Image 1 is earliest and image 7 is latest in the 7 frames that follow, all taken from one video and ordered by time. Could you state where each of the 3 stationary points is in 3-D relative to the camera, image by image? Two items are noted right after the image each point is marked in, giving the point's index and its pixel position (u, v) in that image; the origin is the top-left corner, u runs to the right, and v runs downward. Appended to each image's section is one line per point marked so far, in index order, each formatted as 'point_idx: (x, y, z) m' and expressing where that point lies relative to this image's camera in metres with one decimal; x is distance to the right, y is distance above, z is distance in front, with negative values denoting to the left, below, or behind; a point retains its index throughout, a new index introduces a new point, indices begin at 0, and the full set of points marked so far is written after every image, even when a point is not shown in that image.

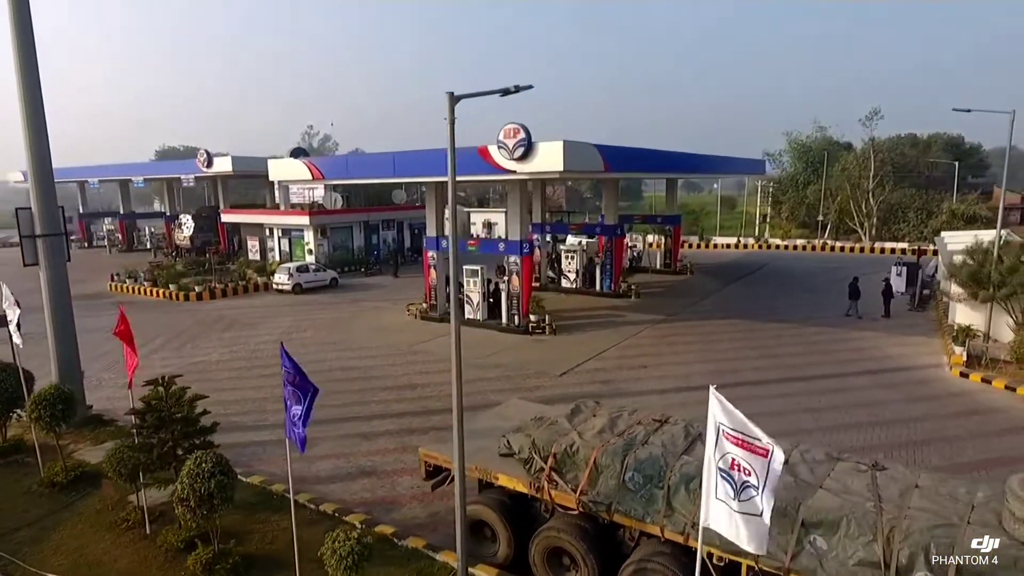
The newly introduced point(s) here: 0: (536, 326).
0: (+0.6, -0.9, +15.4) m
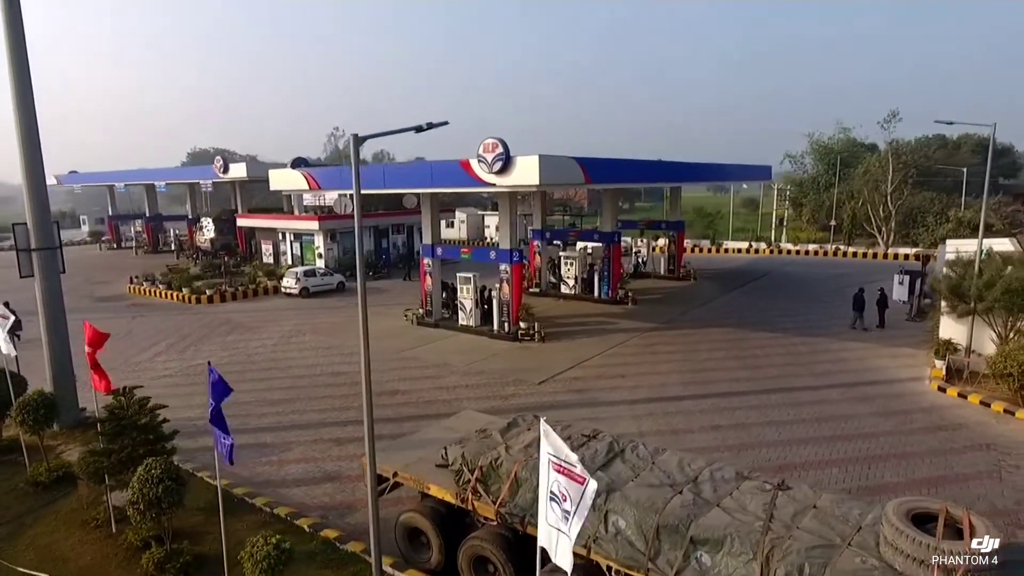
0: (+0.3, -1.1, +15.6) m
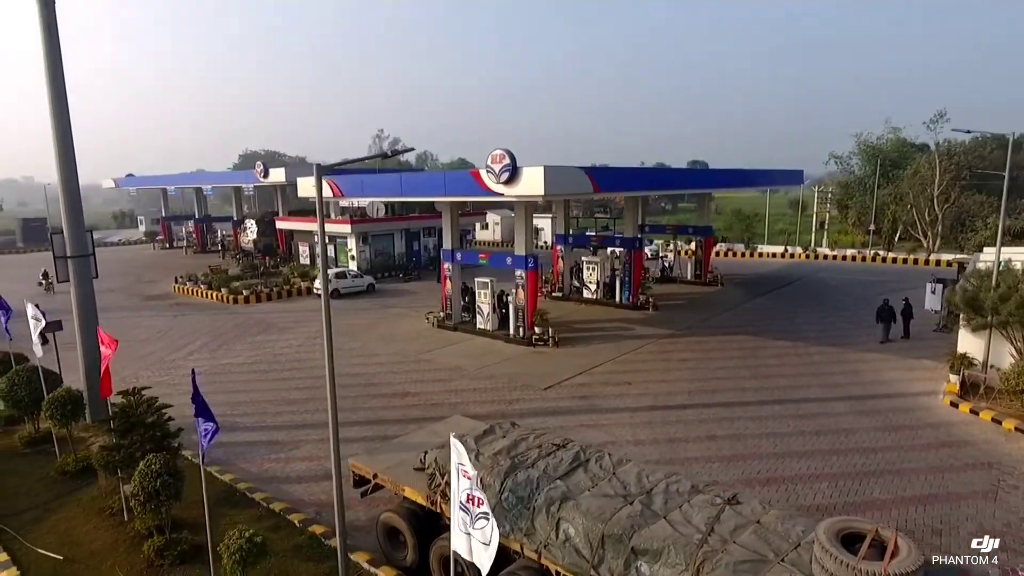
0: (+0.7, -1.3, +15.9) m
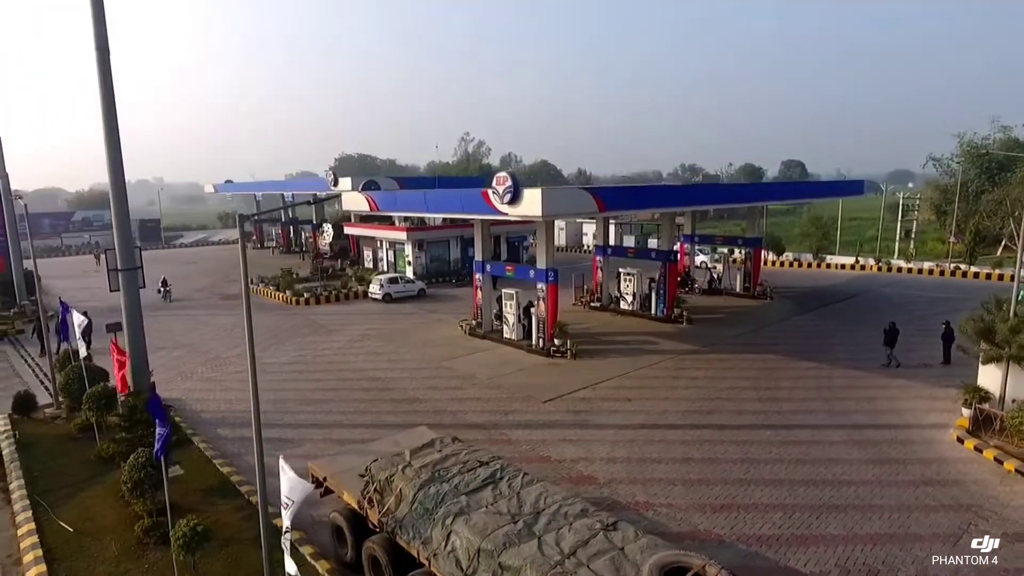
0: (+1.2, -1.6, +16.3) m
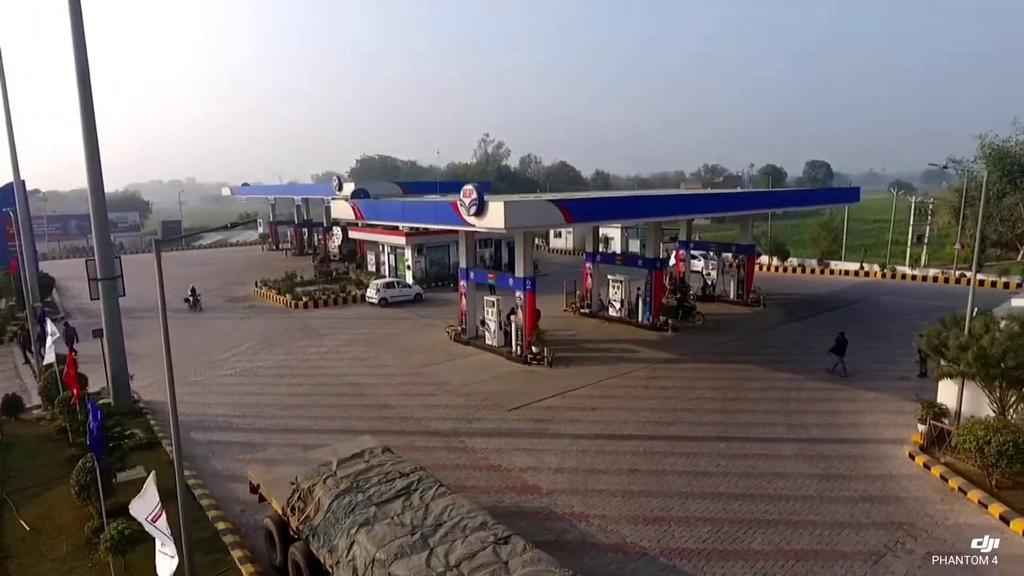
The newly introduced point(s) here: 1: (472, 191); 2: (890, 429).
0: (+0.6, -1.8, +16.6) m
1: (-0.8, +2.0, +13.0) m
2: (+7.2, -2.7, +11.9) m
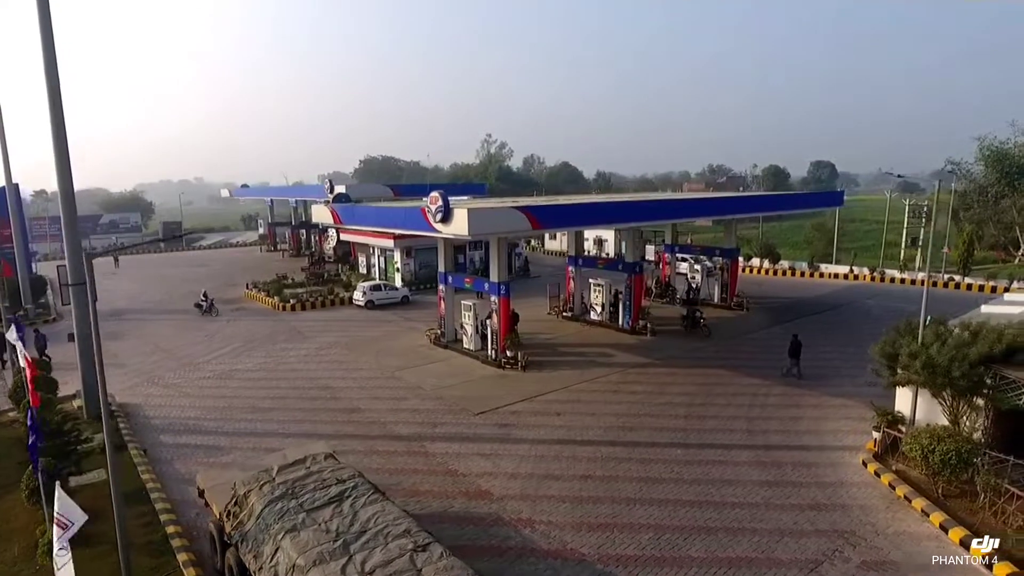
0: (-0.1, -1.9, +16.7) m
1: (-1.6, +1.9, +13.1) m
2: (+6.4, -2.8, +11.9) m
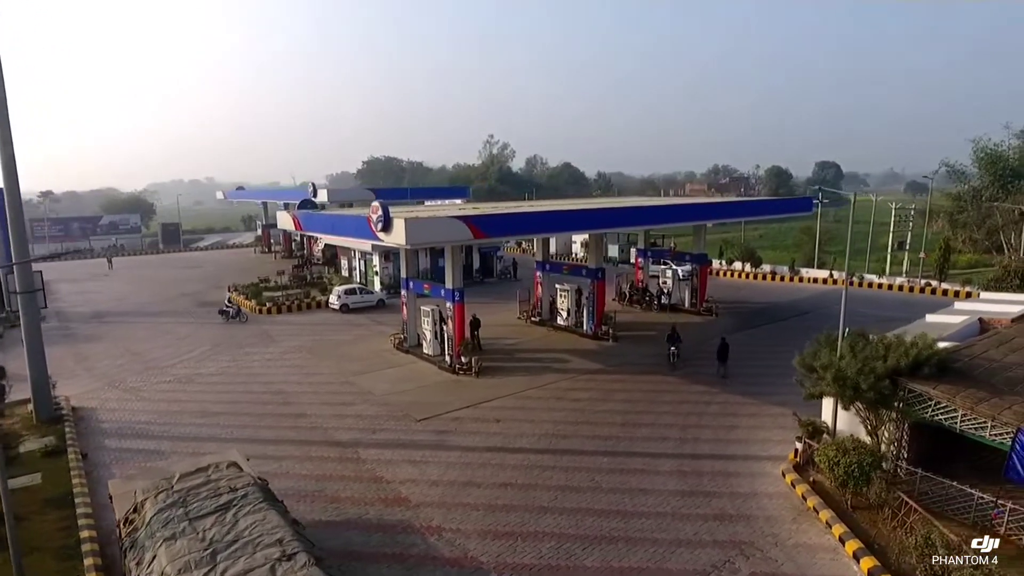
0: (-1.3, -2.1, +16.9) m
1: (-2.8, +1.7, +13.3) m
2: (+5.1, -3.0, +12.0) m
